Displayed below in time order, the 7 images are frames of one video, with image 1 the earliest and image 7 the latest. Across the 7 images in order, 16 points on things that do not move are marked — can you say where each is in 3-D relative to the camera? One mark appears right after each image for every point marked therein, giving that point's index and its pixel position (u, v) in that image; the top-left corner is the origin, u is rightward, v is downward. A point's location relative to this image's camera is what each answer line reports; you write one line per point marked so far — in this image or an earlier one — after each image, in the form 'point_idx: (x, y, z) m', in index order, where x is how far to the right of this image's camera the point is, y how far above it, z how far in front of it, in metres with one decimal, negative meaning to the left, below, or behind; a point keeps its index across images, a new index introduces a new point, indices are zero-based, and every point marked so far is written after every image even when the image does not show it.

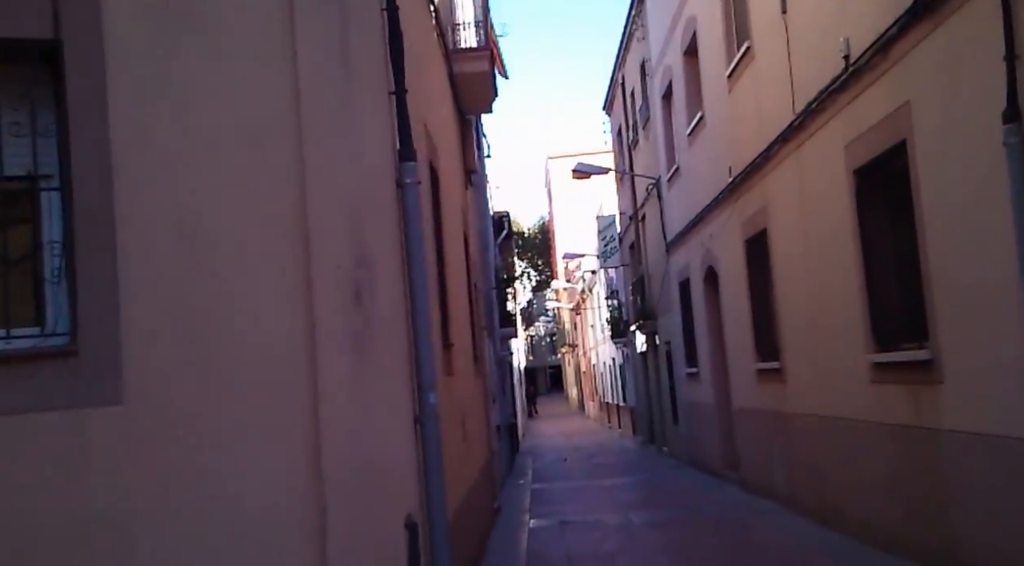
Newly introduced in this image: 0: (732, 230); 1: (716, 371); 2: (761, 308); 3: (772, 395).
0: (+3.1, +0.7, +14.9) m
1: (+3.4, -1.4, +16.9) m
2: (+3.3, -0.3, +13.9) m
3: (+3.4, -1.5, +13.3) m
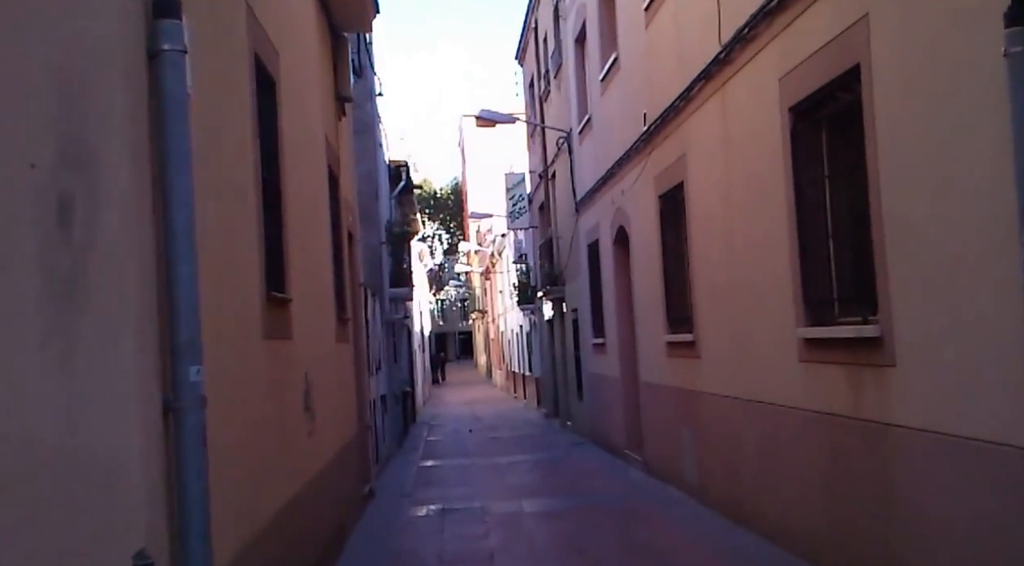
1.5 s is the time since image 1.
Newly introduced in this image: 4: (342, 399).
0: (+1.7, +1.2, +13.3) m
1: (+1.6, -0.9, +15.4) m
2: (+1.9, +0.1, +12.3) m
3: (+1.9, -1.0, +11.8) m
4: (-1.8, -1.2, +10.6) m
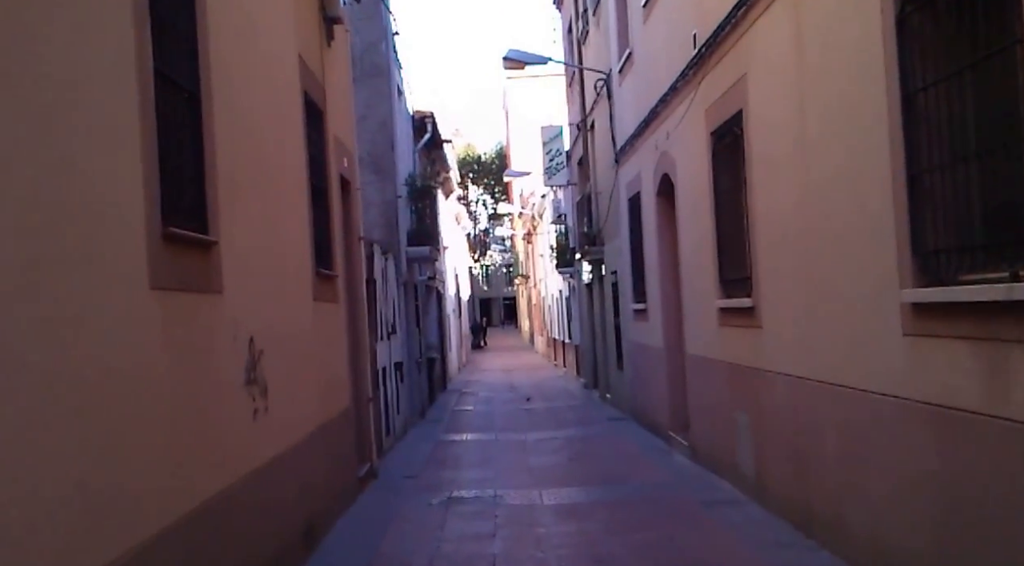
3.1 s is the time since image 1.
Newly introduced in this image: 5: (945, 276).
0: (+2.0, +1.7, +11.3) m
1: (+2.0, -0.3, +13.4) m
2: (+2.1, +0.6, +10.3) m
3: (+2.1, -0.6, +9.8) m
4: (-1.6, -0.8, +8.7) m
5: (+2.4, 0.0, +5.7) m
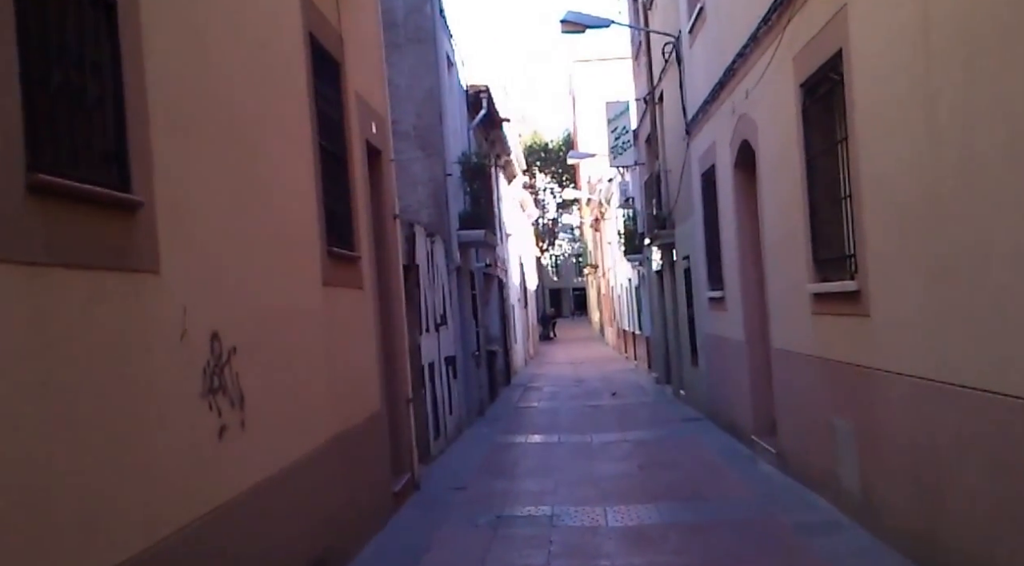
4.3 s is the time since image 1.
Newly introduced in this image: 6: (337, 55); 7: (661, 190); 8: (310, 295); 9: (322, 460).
0: (+2.5, +1.9, +9.6) m
1: (+2.7, -0.1, +11.7) m
2: (+2.6, +0.7, +8.6) m
3: (+2.6, -0.4, +8.1) m
4: (-1.3, -0.6, +7.3) m
5: (+2.5, +0.2, +4.0) m
6: (-1.3, +1.8, +8.1) m
7: (+2.8, +1.7, +18.8) m
8: (-1.3, -0.1, +6.8) m
9: (-1.2, -1.2, +7.1) m
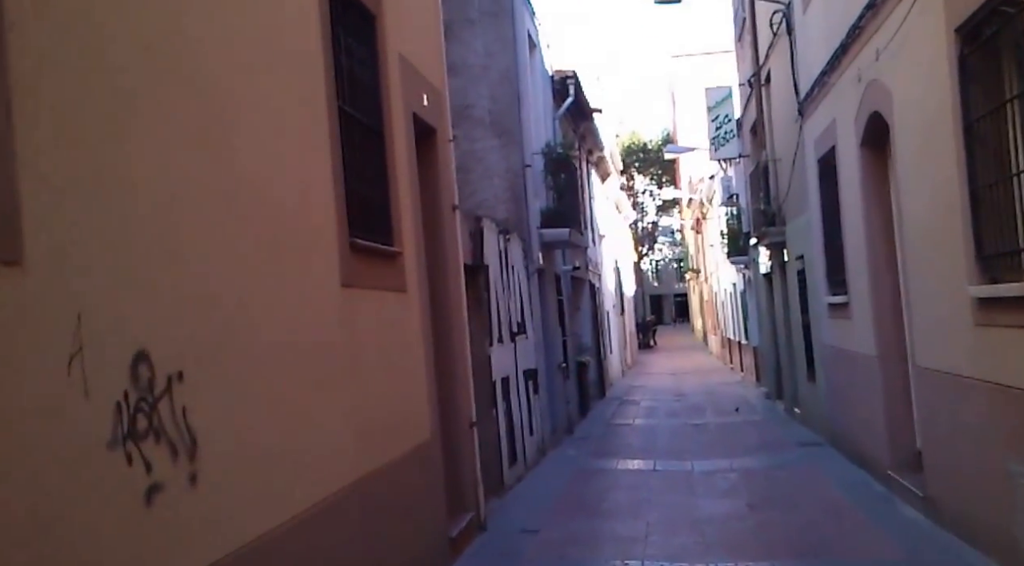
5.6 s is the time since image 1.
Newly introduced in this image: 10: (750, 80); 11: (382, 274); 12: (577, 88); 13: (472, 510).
0: (+3.1, +1.9, +7.7) m
1: (+3.5, -0.1, +9.8) m
2: (+3.1, +0.7, +6.7) m
3: (+3.1, -0.4, +6.2) m
4: (-0.8, -0.6, +5.8) m
5: (+2.6, +0.2, +2.1) m
6: (-0.9, +1.8, +6.6) m
7: (+4.3, +1.7, +16.8) m
8: (-0.9, -0.1, +5.3) m
9: (-0.9, -1.2, +5.6) m
10: (+4.3, +3.6, +18.3) m
11: (-0.8, 0.0, +6.4) m
12: (+1.2, +3.5, +18.8) m
13: (-0.4, -1.8, +8.3) m
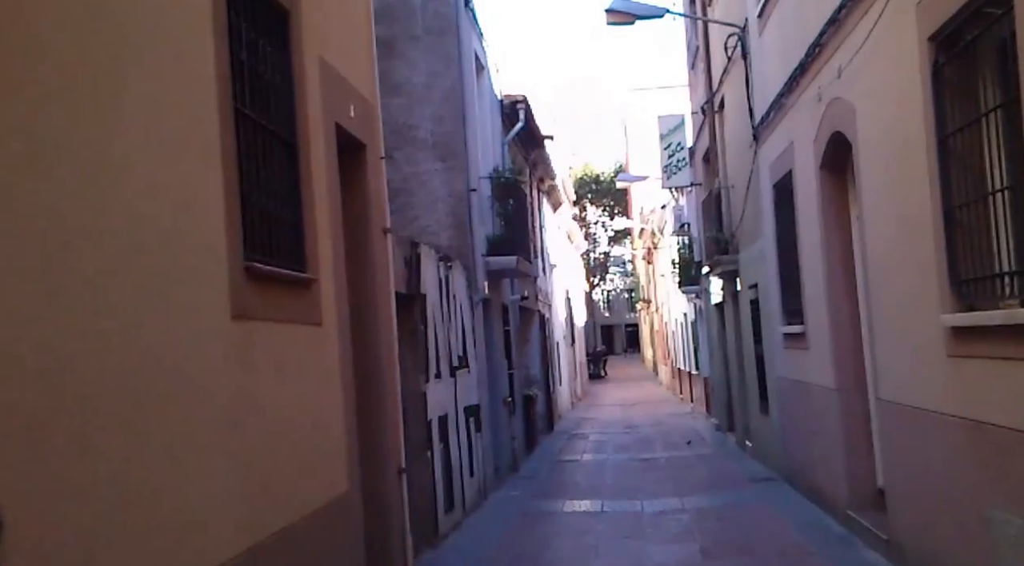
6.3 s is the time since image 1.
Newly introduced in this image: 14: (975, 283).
0: (+2.6, +1.7, +7.2) m
1: (+2.9, -0.4, +9.2) m
2: (+2.7, +0.5, +6.2) m
3: (+2.7, -0.6, +5.7) m
4: (-1.2, -0.8, +5.0) m
5: (+2.4, +0.1, +1.5) m
6: (-1.3, +1.6, +6.0) m
7: (+3.4, +1.2, +16.3) m
8: (-1.3, -0.2, +4.5) m
9: (-1.2, -1.4, +4.8) m
10: (+3.3, +3.1, +17.9) m
11: (-1.2, -0.1, +5.6) m
12: (+0.2, +3.0, +18.2) m
13: (-0.9, -2.1, +7.6) m
14: (+2.6, 0.0, +5.7) m
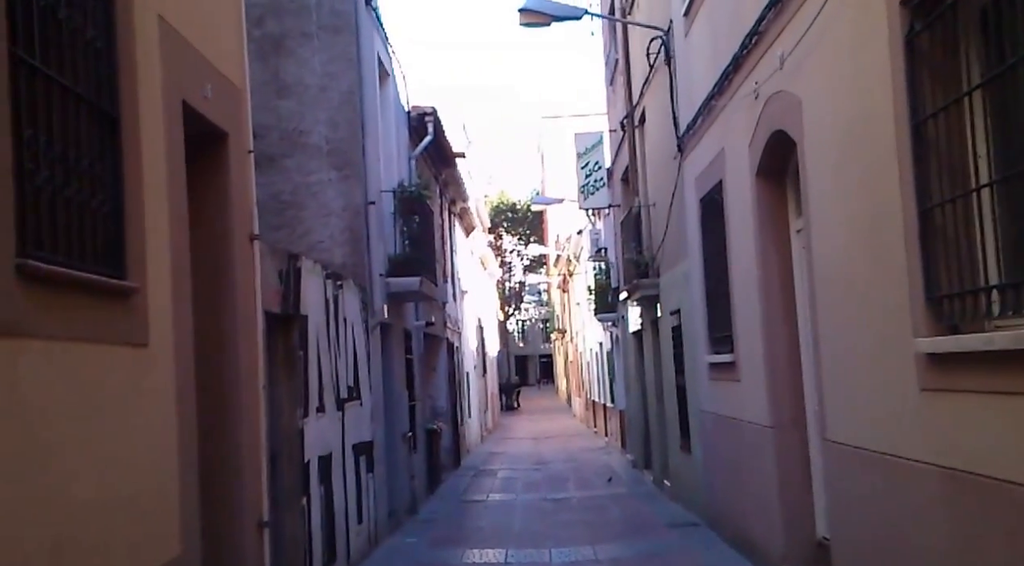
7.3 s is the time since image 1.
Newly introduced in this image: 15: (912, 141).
0: (+2.0, +1.6, +6.2) m
1: (+2.1, -0.6, +8.2) m
2: (+2.1, +0.5, +5.1) m
3: (+2.1, -0.7, +4.6) m
4: (-1.7, -0.8, +3.7) m
5: (+2.1, +0.2, +0.5) m
6: (-1.8, +1.6, +4.7) m
7: (+2.0, +0.8, +15.4) m
8: (-1.7, -0.2, +3.2) m
9: (-1.7, -1.4, +3.4) m
10: (+1.8, +2.6, +16.9) m
11: (-1.7, -0.2, +4.3) m
12: (-1.3, +2.6, +17.1) m
13: (-1.6, -2.1, +6.2) m
14: (+2.0, -0.1, +4.6) m
15: (+1.9, +0.7, +4.8) m
